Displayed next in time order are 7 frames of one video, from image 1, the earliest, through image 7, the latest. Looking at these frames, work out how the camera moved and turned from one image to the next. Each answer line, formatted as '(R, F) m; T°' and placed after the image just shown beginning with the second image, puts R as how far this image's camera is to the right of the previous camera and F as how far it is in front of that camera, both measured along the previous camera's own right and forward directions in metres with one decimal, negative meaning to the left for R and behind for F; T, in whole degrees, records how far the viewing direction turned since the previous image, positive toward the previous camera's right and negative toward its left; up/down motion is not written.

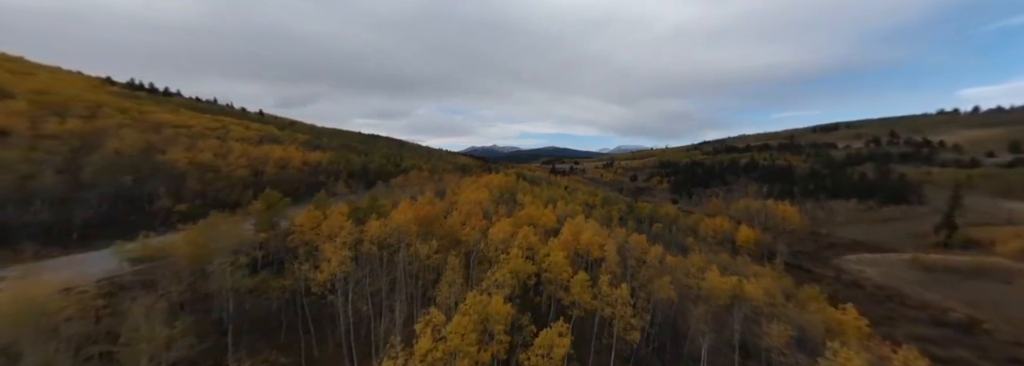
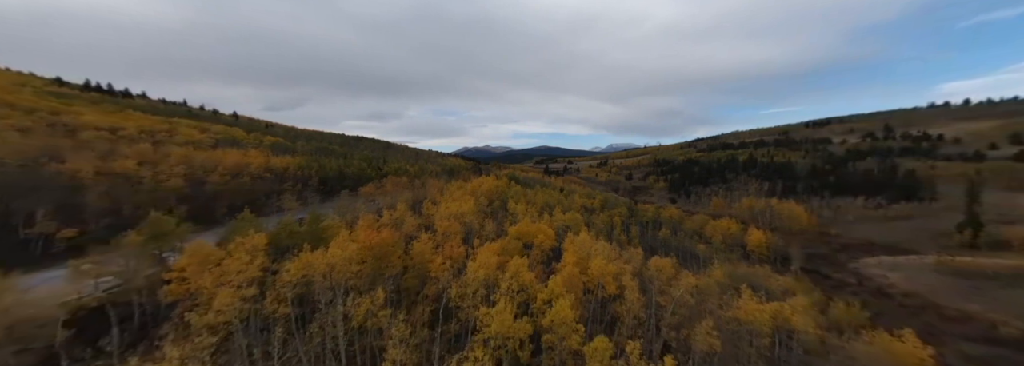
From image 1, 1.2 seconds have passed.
(+0.7, +8.4) m; +1°
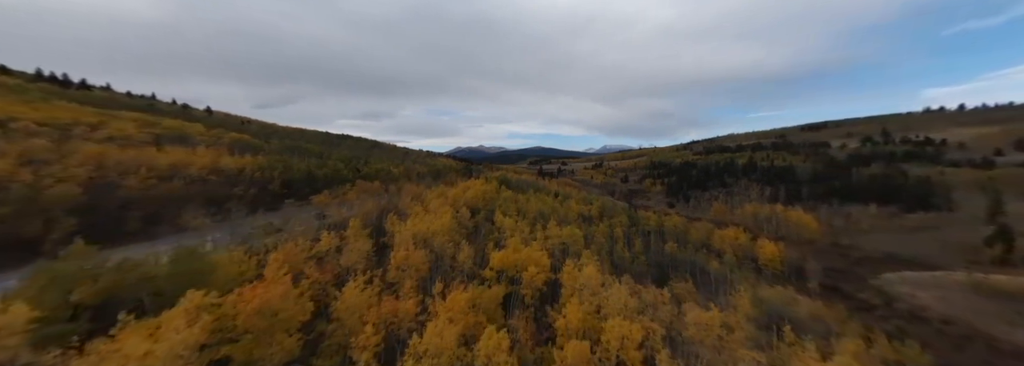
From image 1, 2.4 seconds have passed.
(+1.0, +8.9) m; +1°
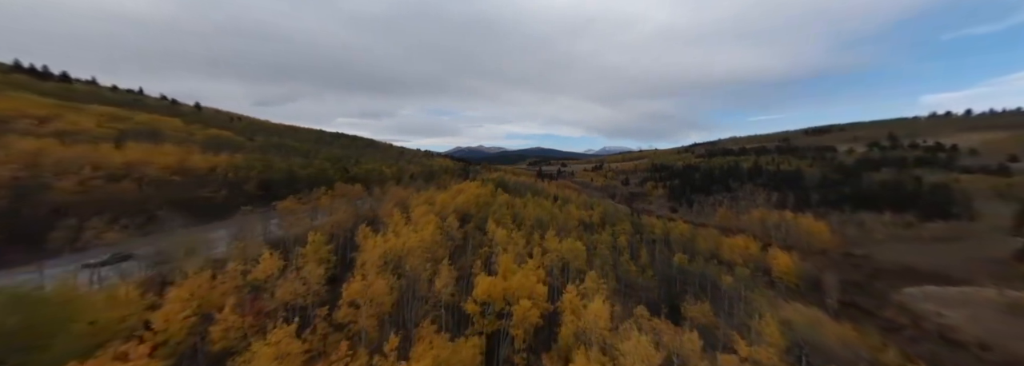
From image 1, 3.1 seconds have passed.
(+0.7, +5.3) m; 0°
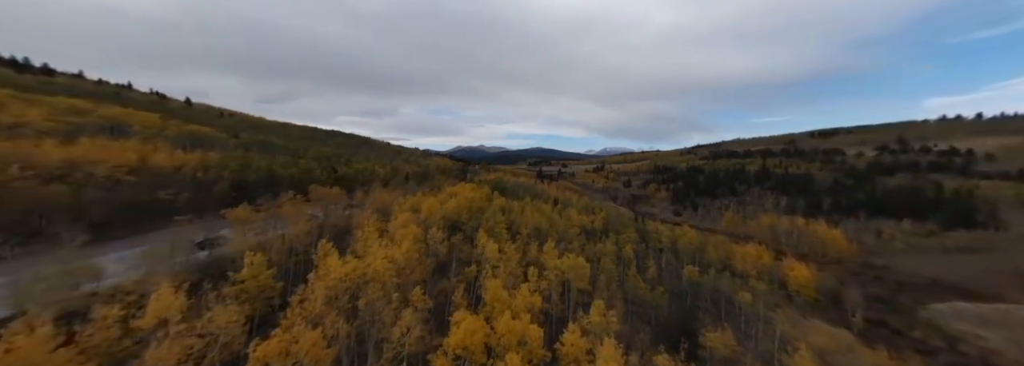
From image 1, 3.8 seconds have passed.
(+0.8, +5.5) m; 0°
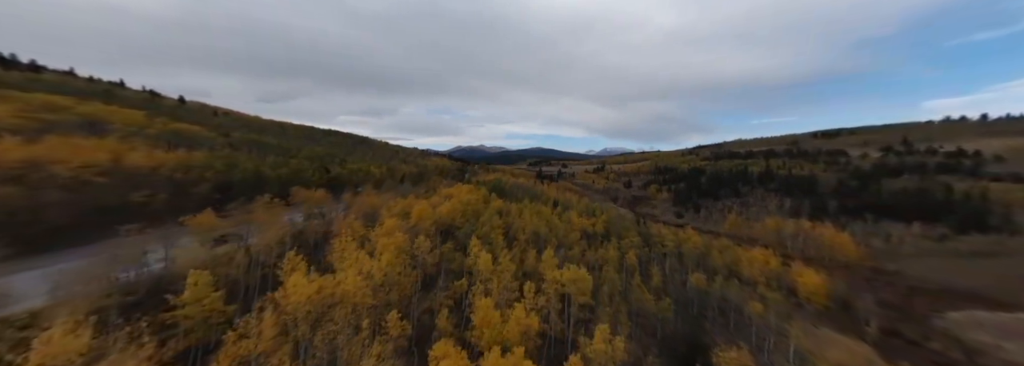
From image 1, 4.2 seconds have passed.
(+0.5, +2.9) m; 0°
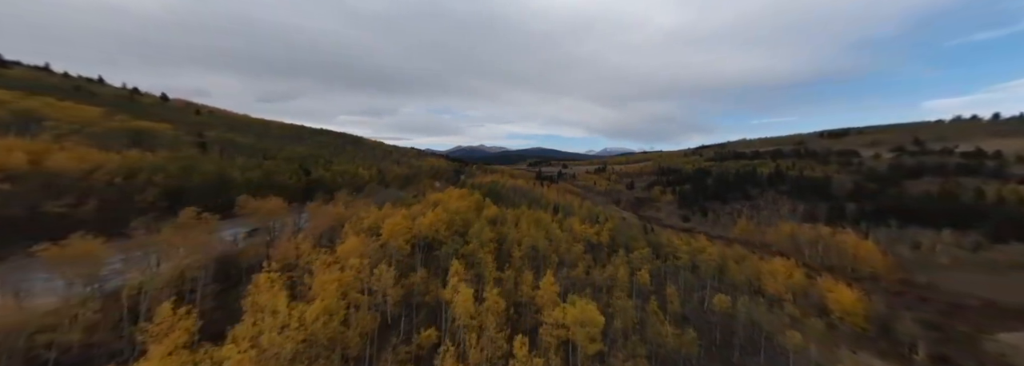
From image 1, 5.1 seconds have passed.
(+0.9, +7.5) m; 0°
